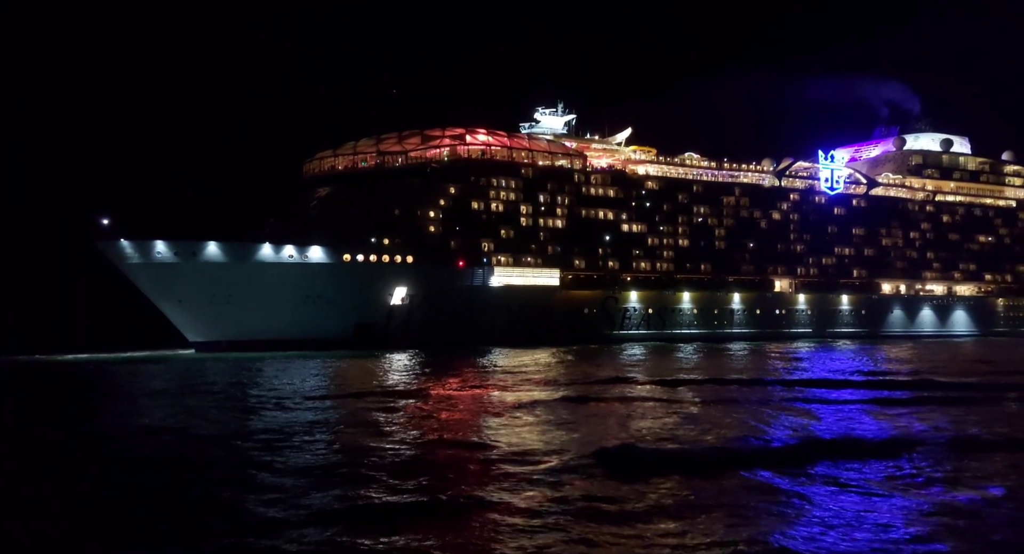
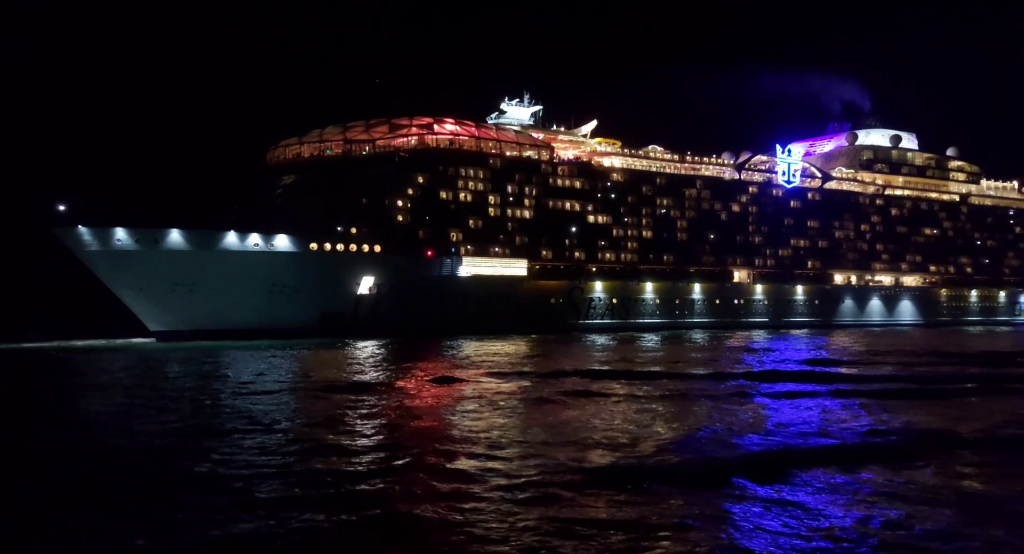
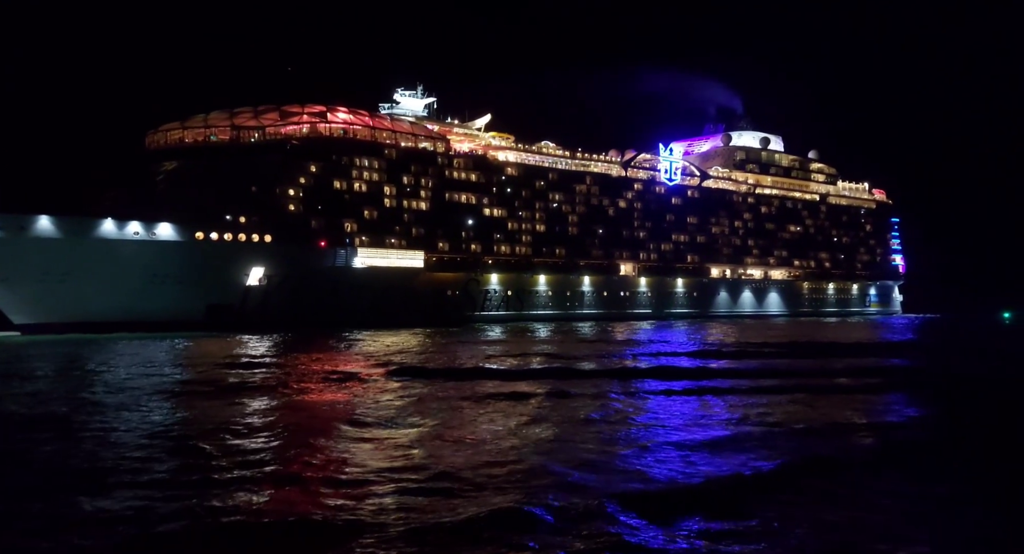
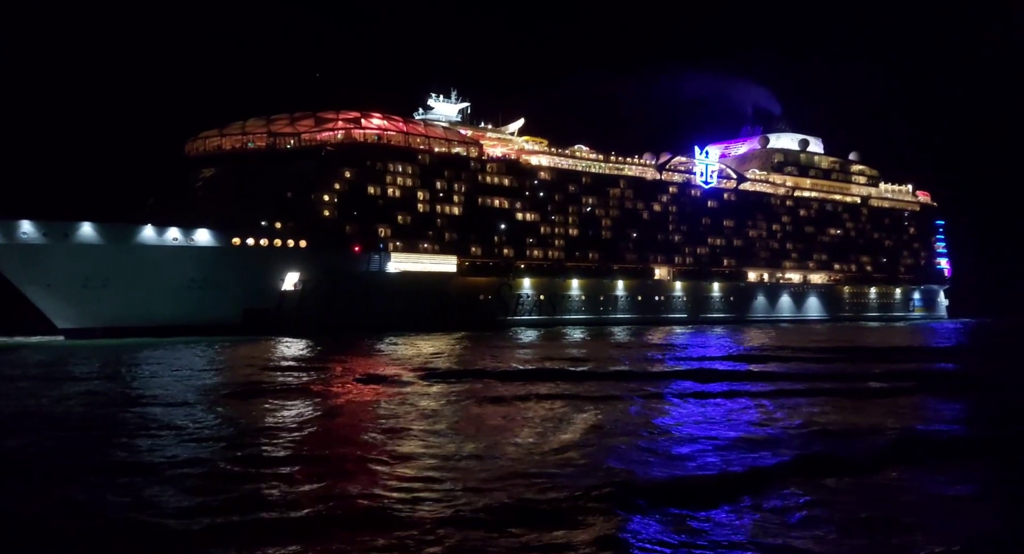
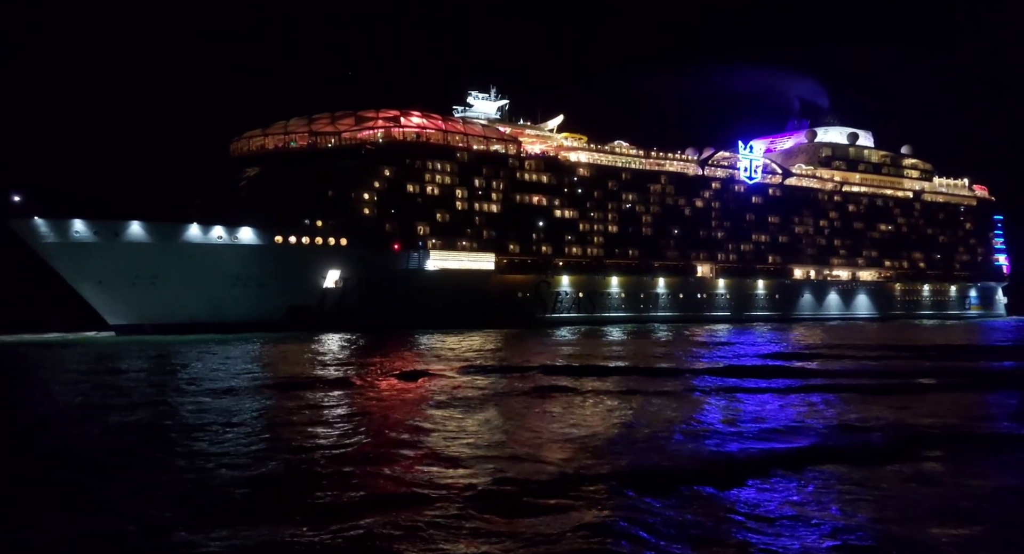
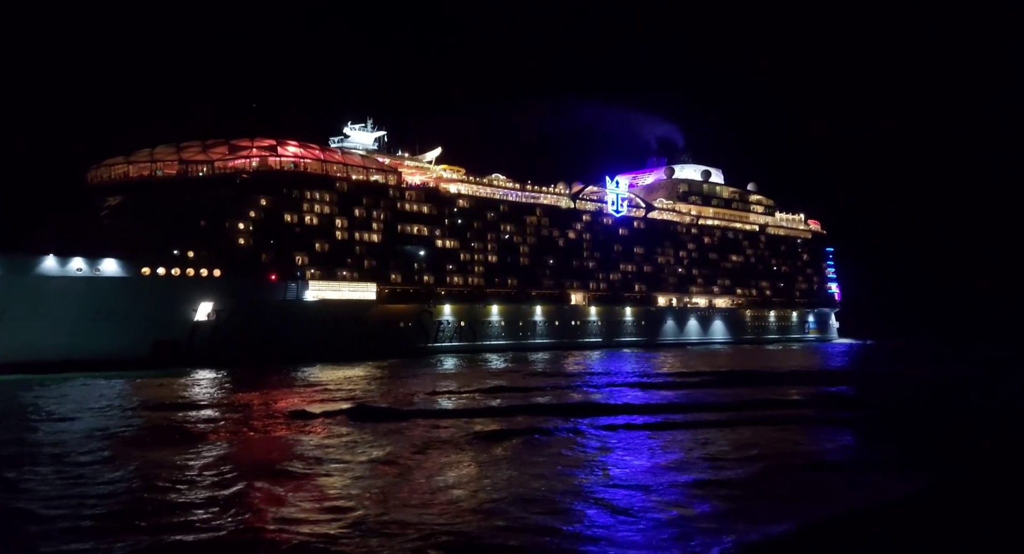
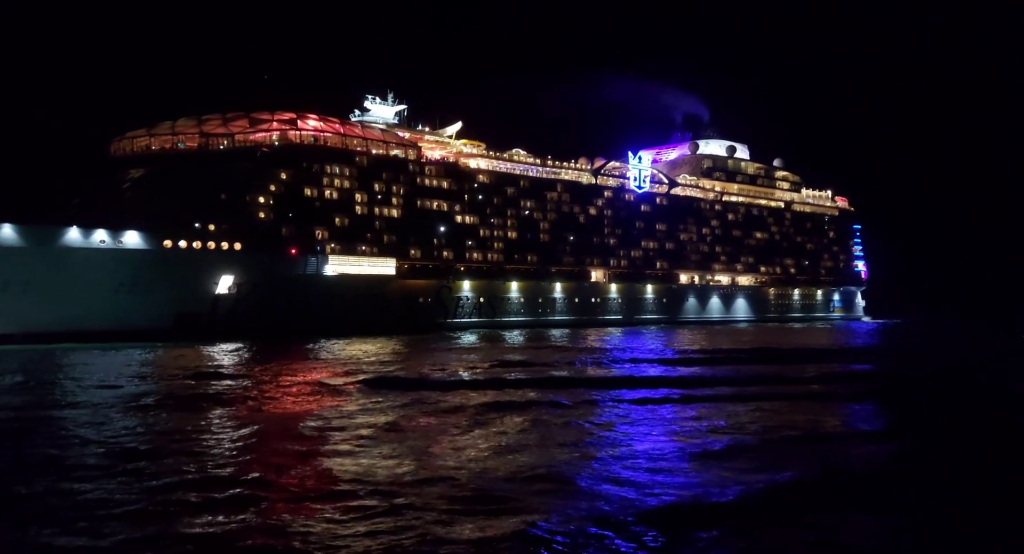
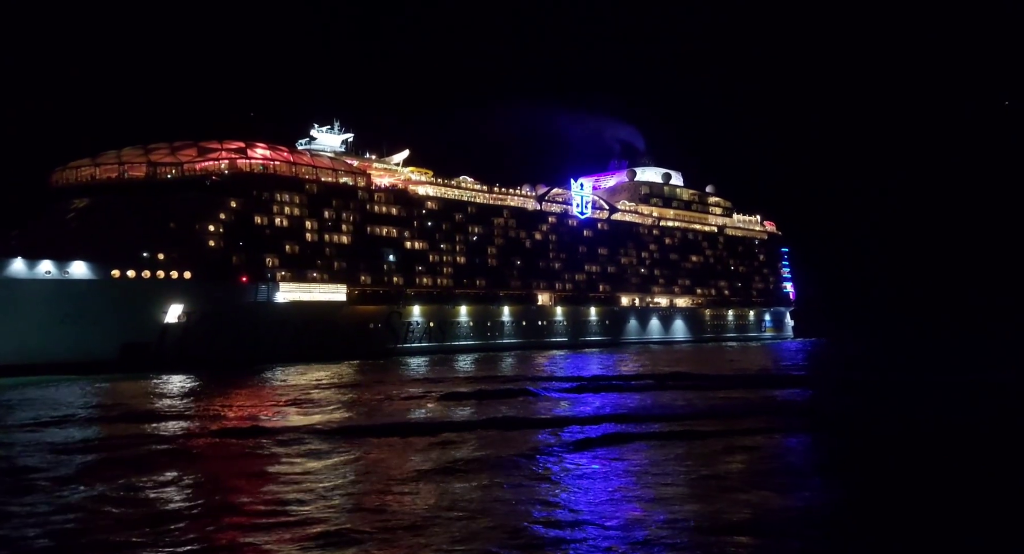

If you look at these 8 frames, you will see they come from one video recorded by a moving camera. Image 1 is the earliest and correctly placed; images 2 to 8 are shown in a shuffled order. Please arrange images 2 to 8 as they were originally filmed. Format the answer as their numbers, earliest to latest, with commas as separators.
2, 5, 4, 3, 7, 6, 8
